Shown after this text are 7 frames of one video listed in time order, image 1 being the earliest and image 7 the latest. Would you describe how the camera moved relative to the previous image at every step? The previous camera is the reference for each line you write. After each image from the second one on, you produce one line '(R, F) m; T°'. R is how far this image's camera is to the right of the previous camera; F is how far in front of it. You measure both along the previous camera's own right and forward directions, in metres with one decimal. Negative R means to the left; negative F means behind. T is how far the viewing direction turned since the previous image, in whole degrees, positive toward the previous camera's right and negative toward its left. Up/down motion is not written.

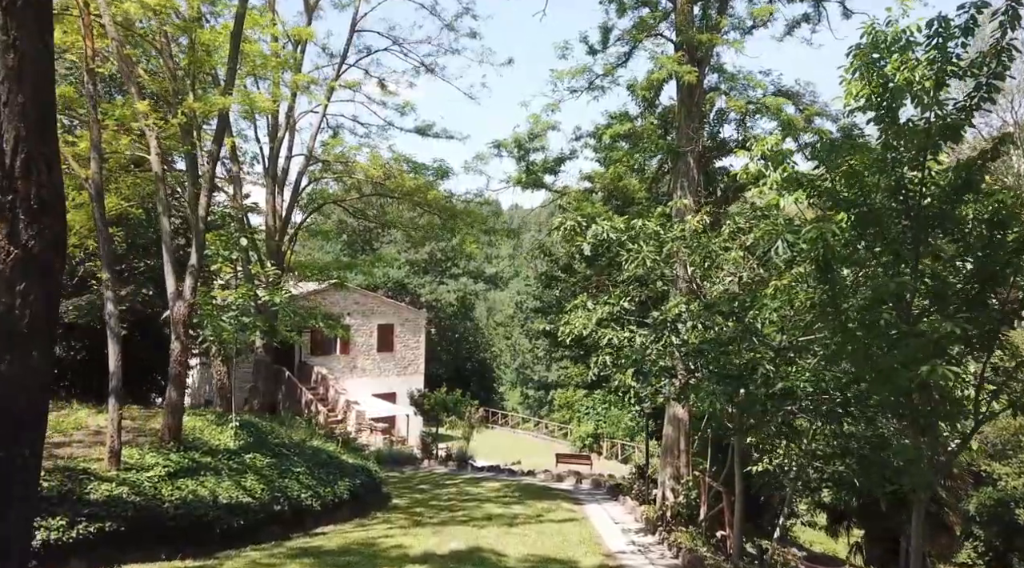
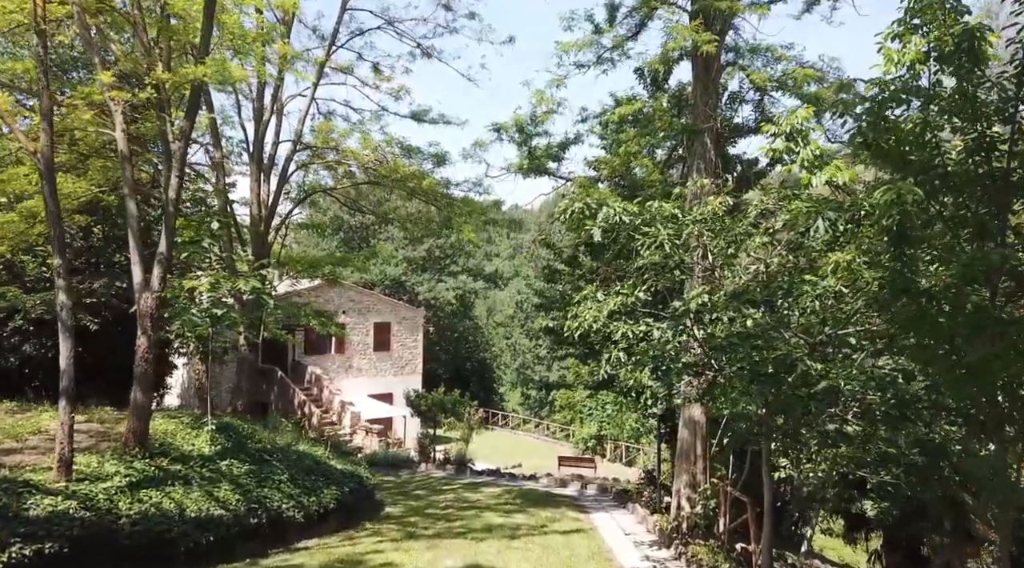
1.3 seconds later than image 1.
(0.0, +1.1) m; 0°
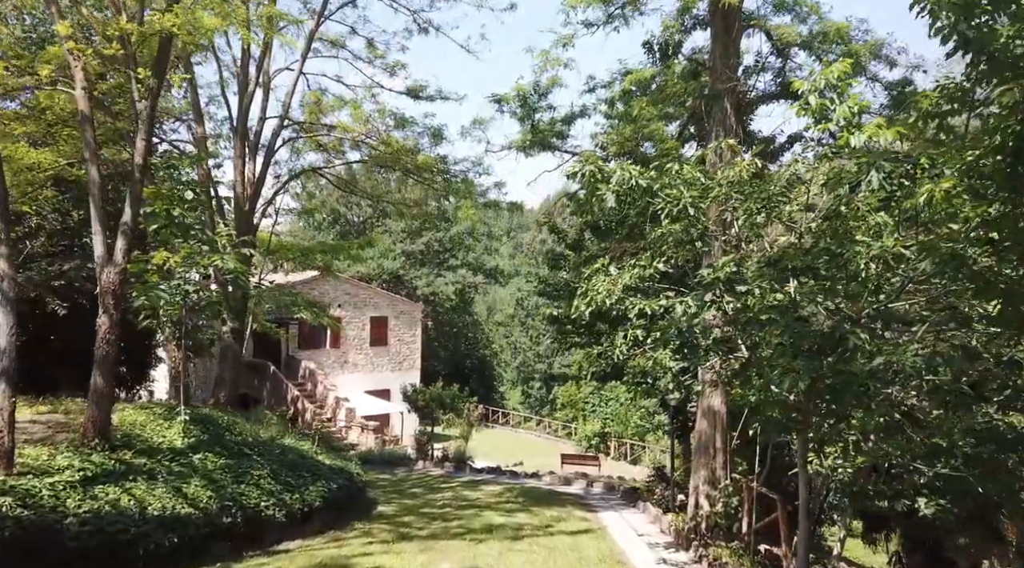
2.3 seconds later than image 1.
(0.0, +1.0) m; 0°
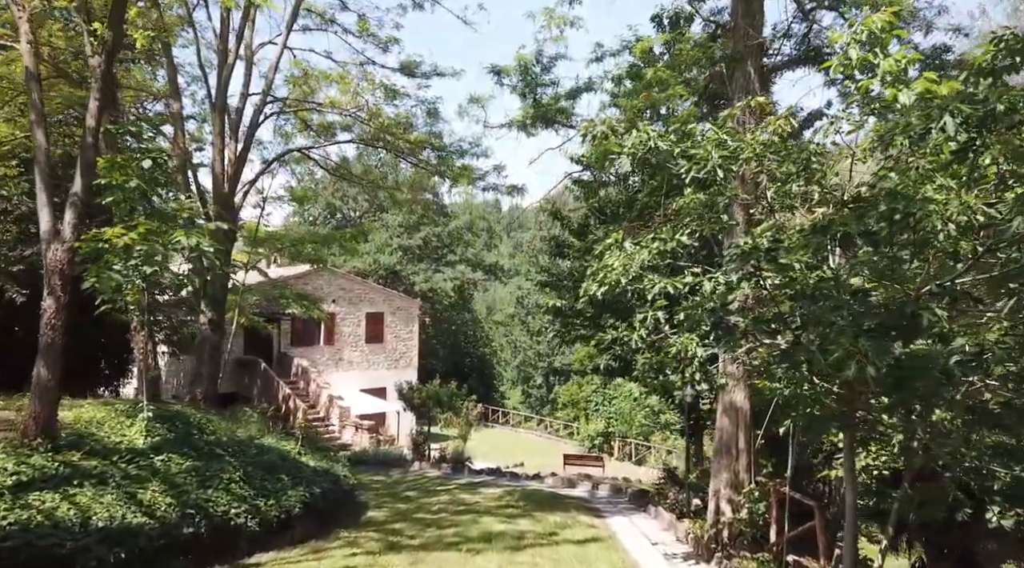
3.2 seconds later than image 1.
(0.0, +1.1) m; 0°
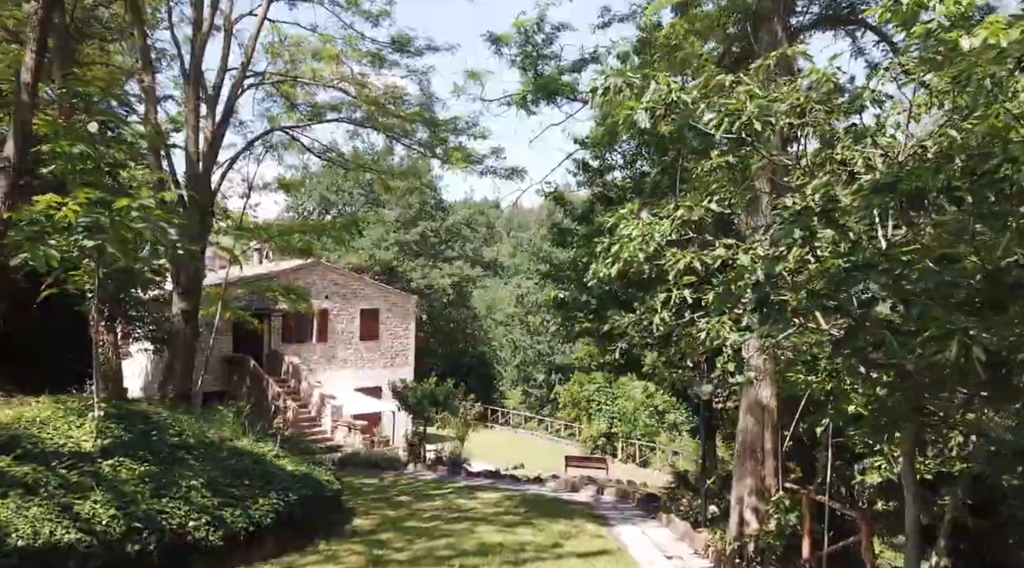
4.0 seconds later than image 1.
(0.0, +1.1) m; 0°
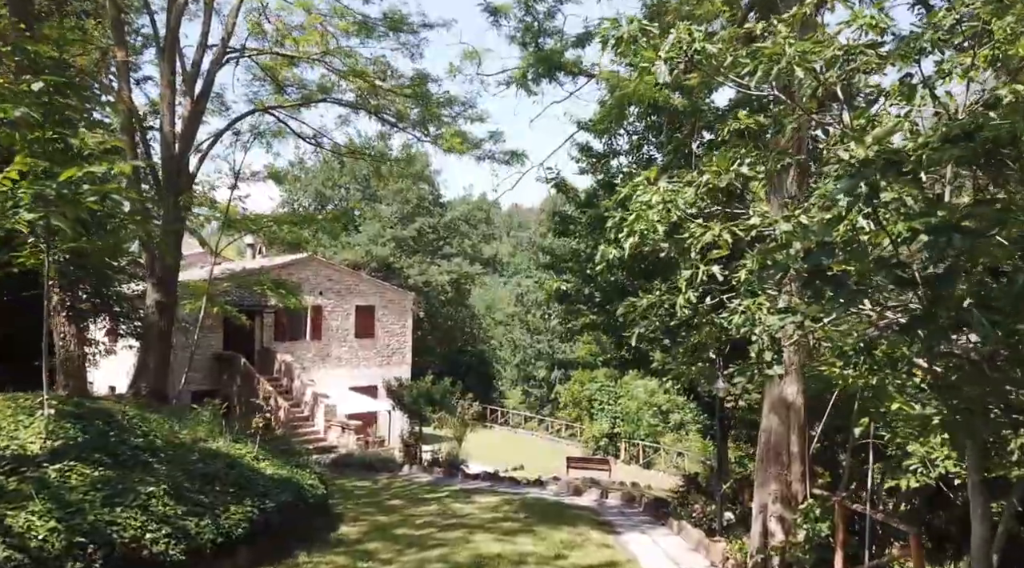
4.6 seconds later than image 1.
(0.0, +0.9) m; 0°
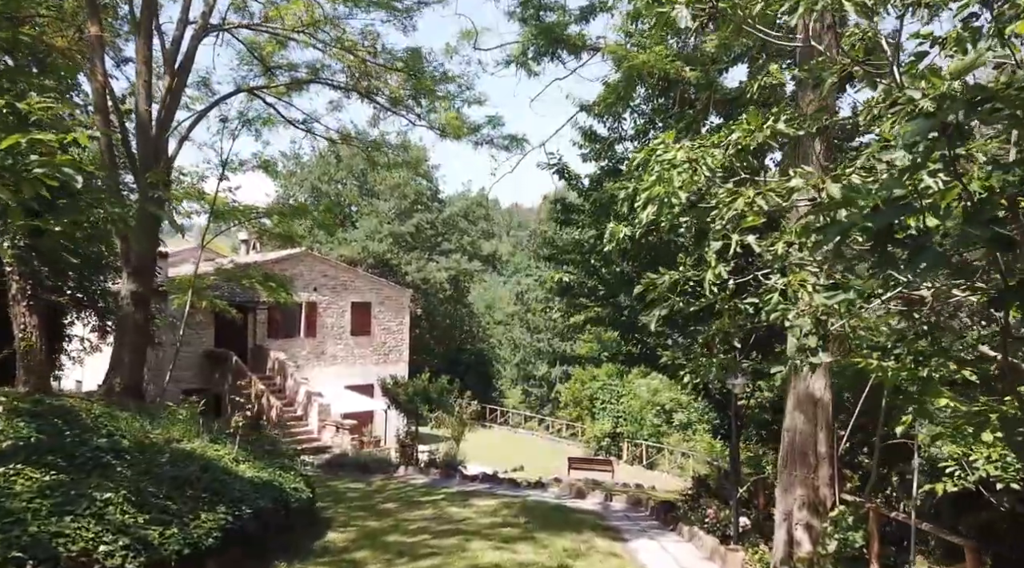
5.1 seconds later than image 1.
(0.0, +0.8) m; 0°
